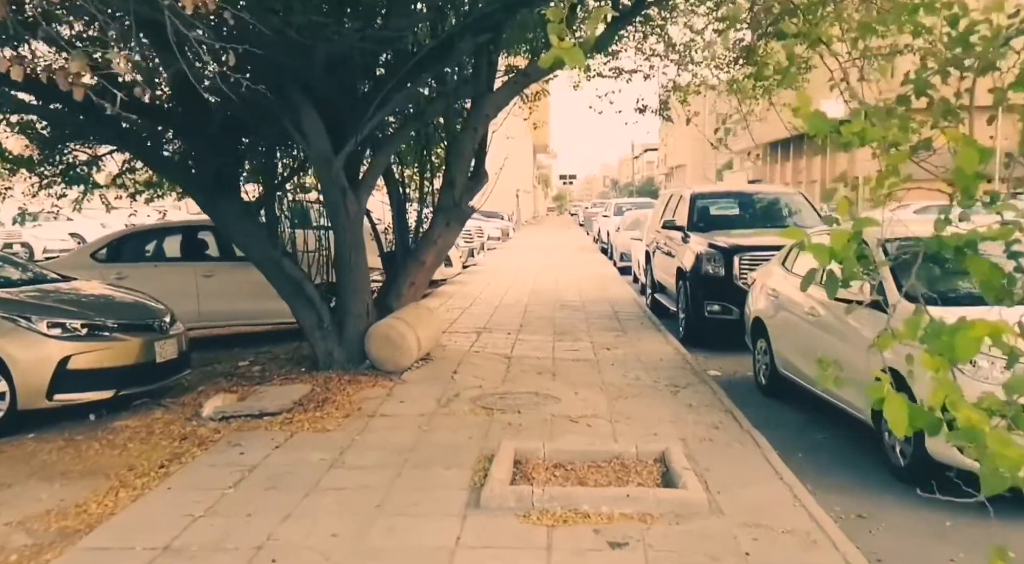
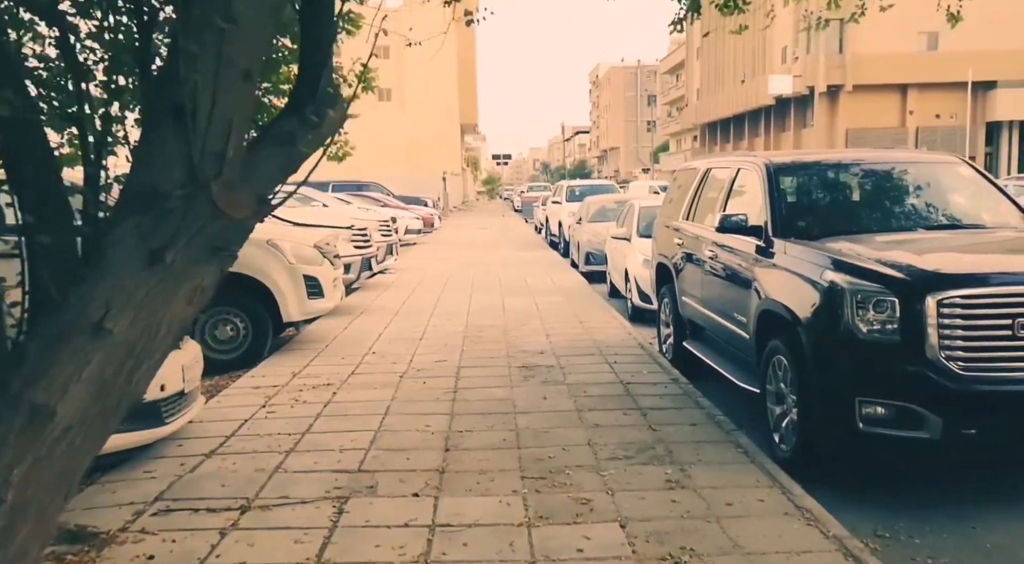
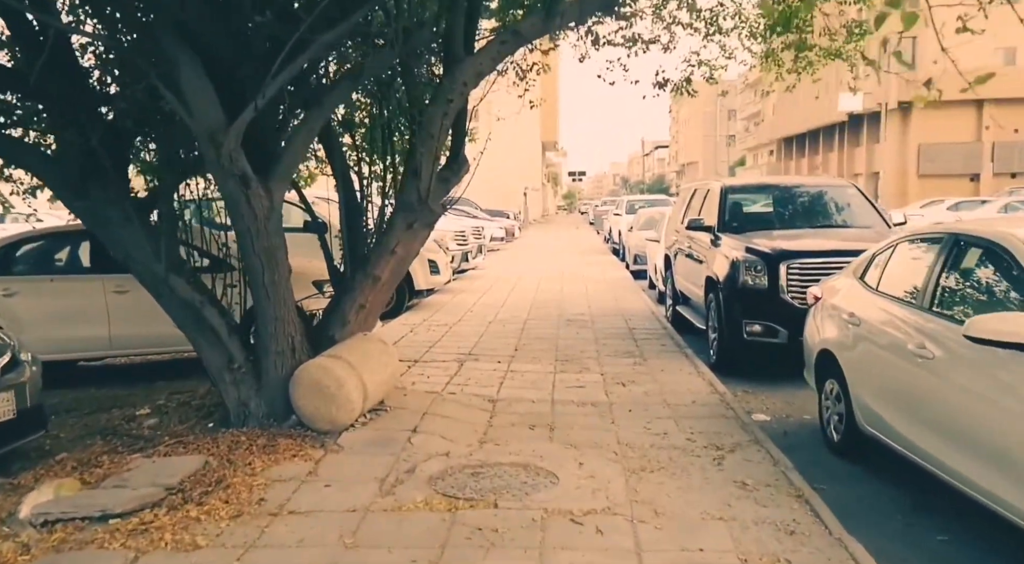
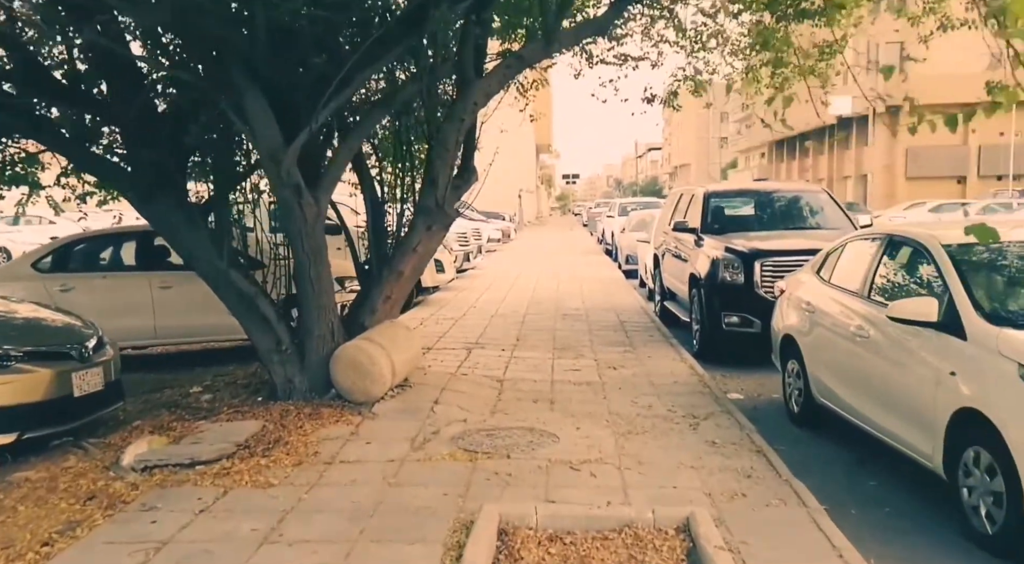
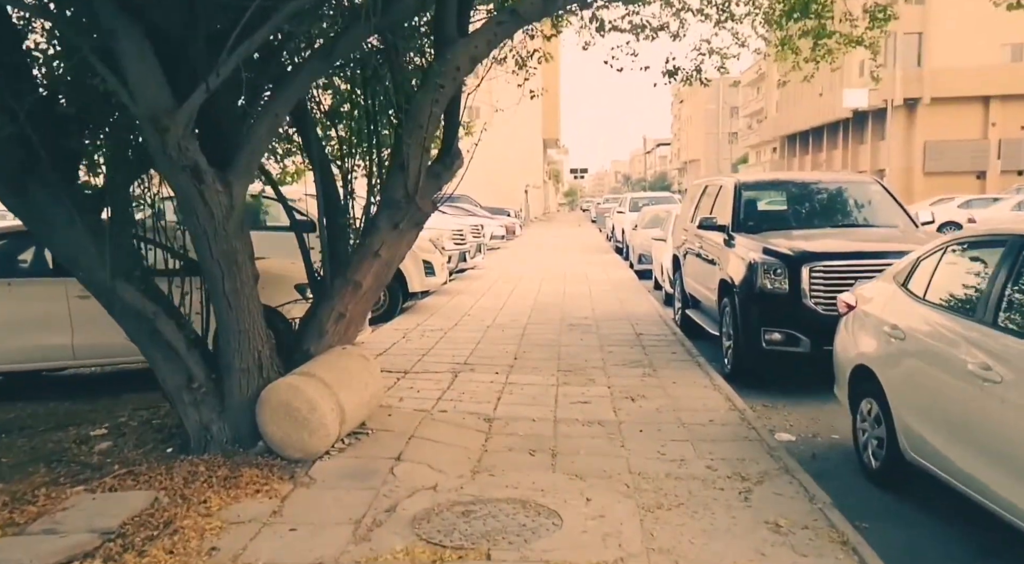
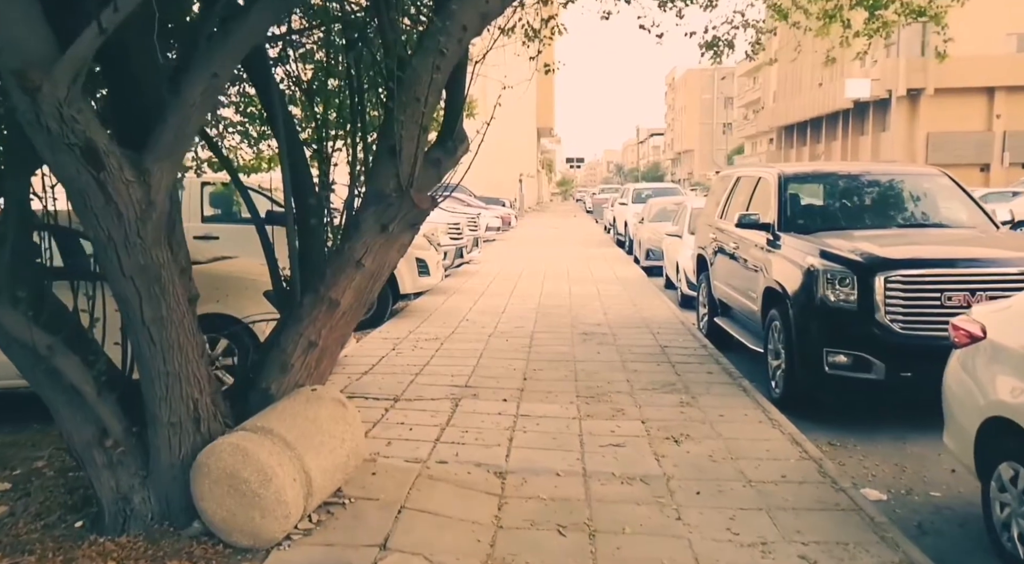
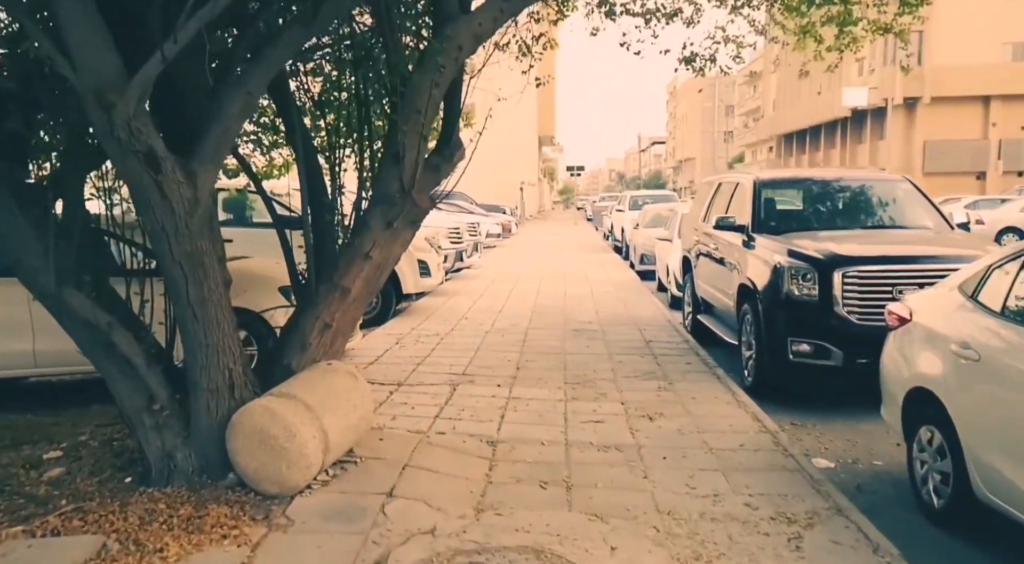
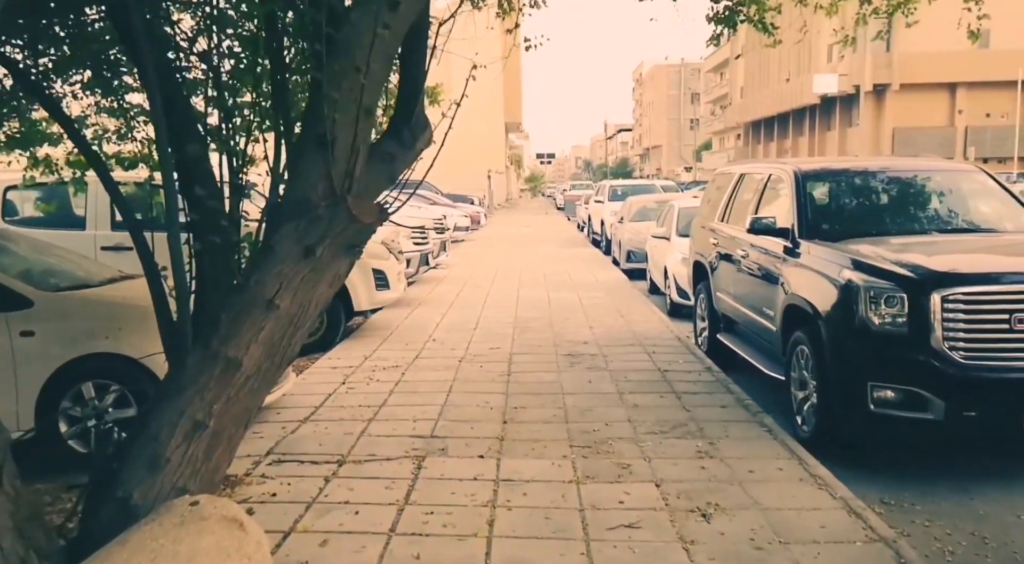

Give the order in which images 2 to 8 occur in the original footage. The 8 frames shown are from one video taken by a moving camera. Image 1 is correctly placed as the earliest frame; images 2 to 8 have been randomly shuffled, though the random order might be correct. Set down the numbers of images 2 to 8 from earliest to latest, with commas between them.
4, 3, 5, 7, 6, 8, 2
